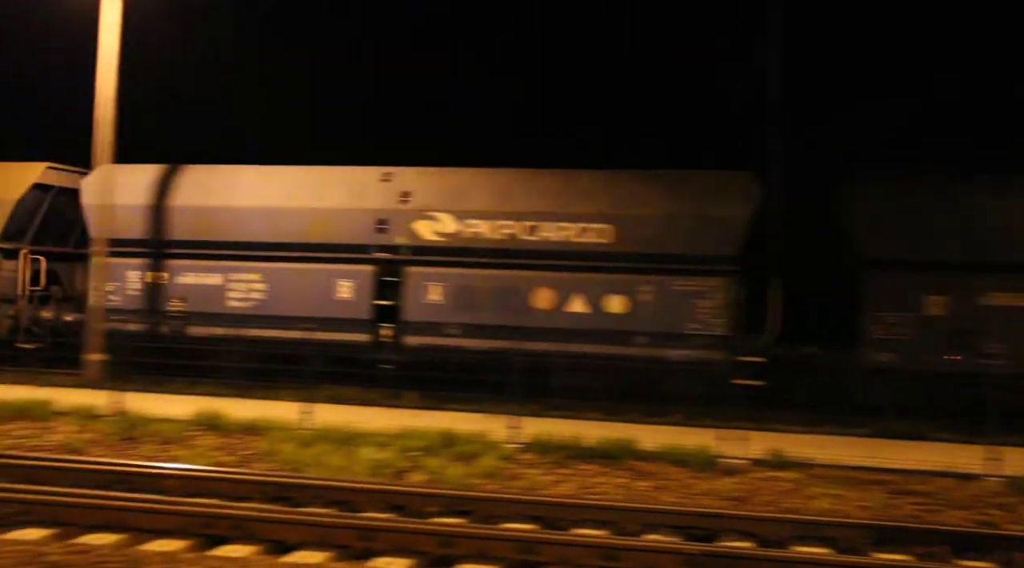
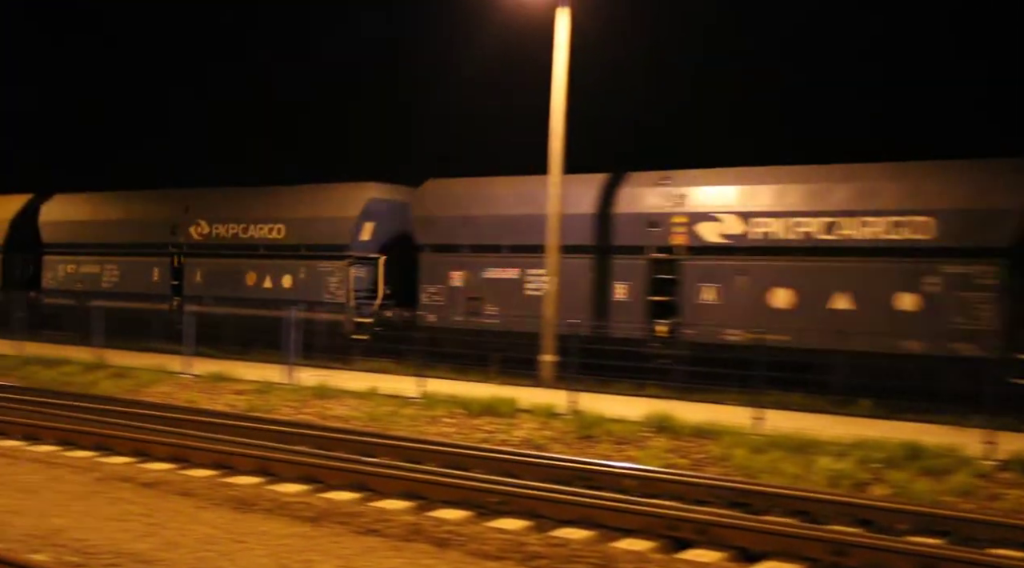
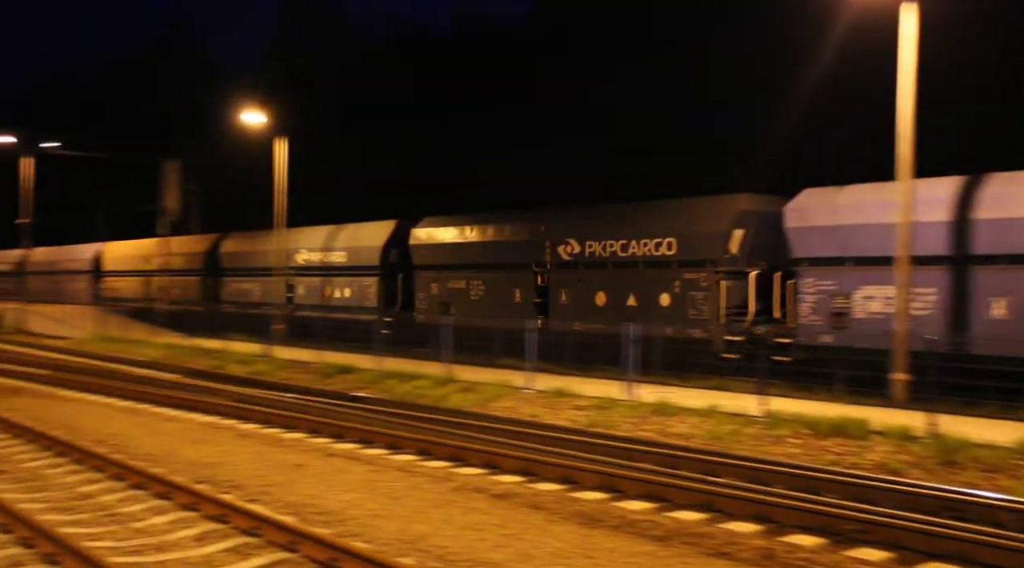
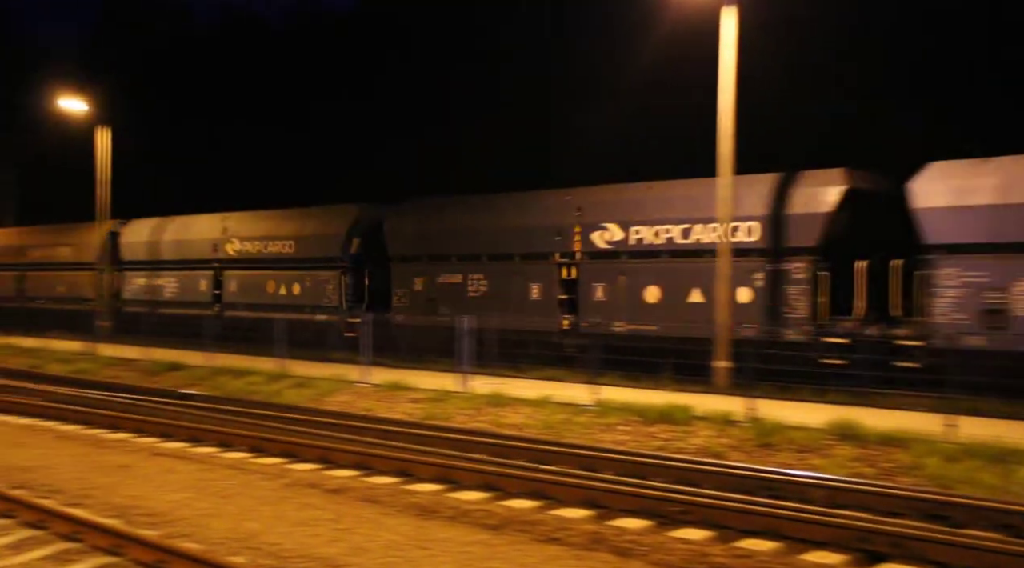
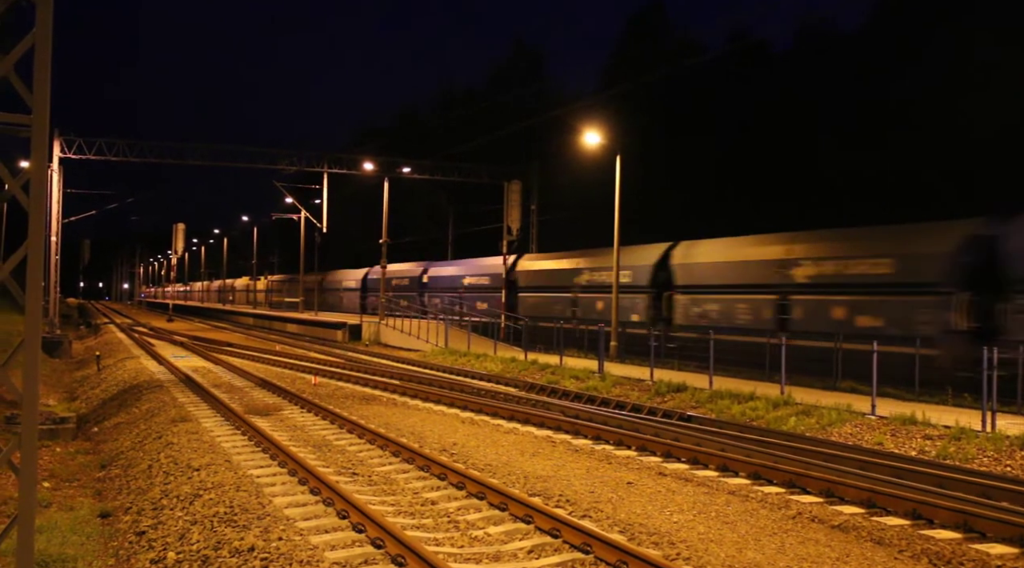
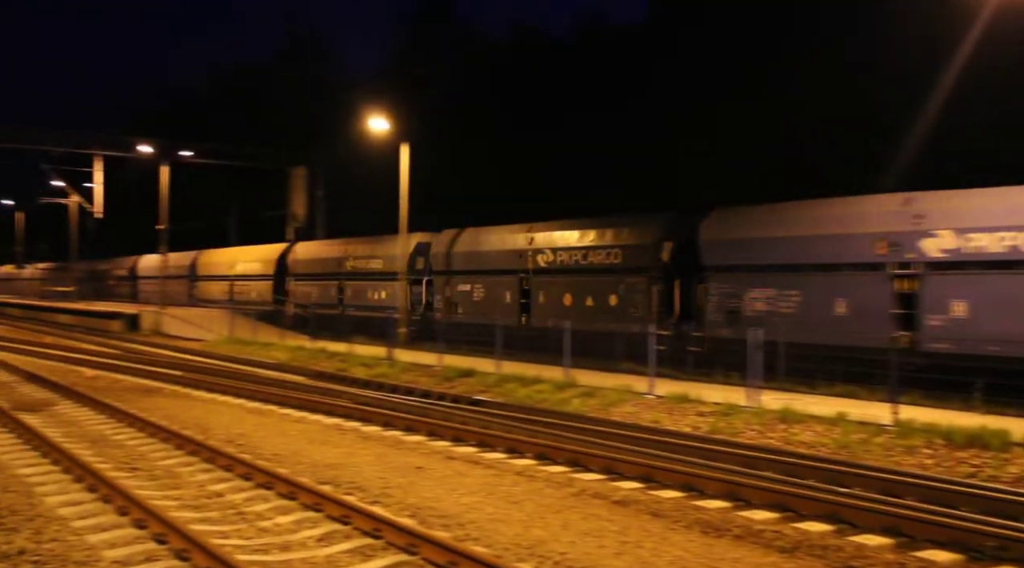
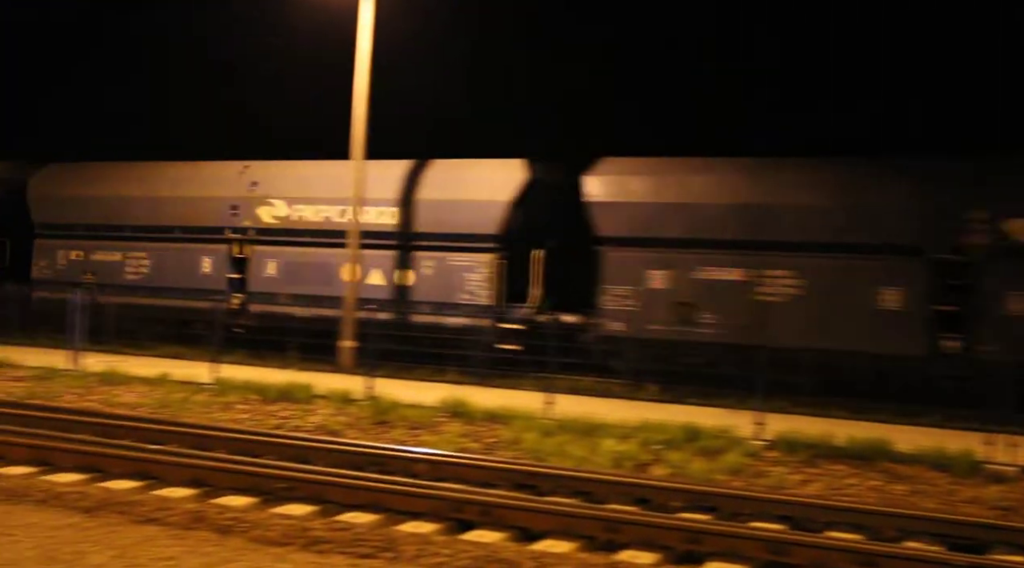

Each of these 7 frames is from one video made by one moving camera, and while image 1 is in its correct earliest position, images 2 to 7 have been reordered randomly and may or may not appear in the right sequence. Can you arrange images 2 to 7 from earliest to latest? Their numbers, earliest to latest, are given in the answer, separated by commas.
7, 2, 4, 3, 6, 5
